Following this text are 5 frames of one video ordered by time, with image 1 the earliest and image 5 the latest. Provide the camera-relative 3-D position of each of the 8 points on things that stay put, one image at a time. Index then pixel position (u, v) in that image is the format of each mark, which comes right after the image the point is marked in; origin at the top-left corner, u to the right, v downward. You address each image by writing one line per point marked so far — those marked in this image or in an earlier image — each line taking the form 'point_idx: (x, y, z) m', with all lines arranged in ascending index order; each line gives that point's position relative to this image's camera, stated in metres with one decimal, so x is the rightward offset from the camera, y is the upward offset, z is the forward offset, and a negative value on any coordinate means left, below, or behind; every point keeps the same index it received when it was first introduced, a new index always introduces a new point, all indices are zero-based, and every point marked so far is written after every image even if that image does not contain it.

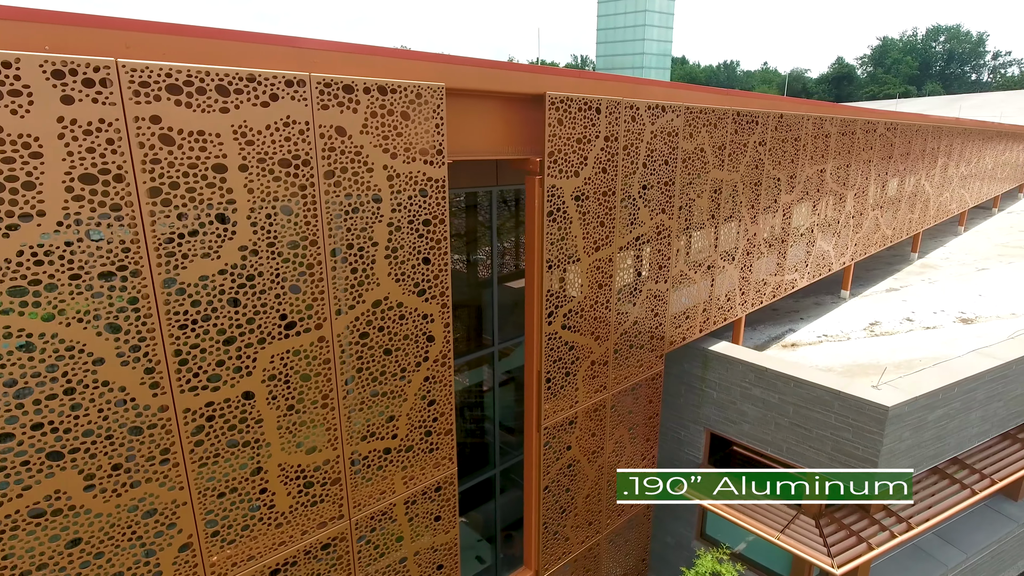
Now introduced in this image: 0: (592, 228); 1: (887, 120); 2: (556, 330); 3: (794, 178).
0: (+0.6, +0.4, +4.9) m
1: (+4.9, +2.2, +8.8) m
2: (+0.3, -0.3, +4.9) m
3: (+3.0, +1.2, +7.2) m
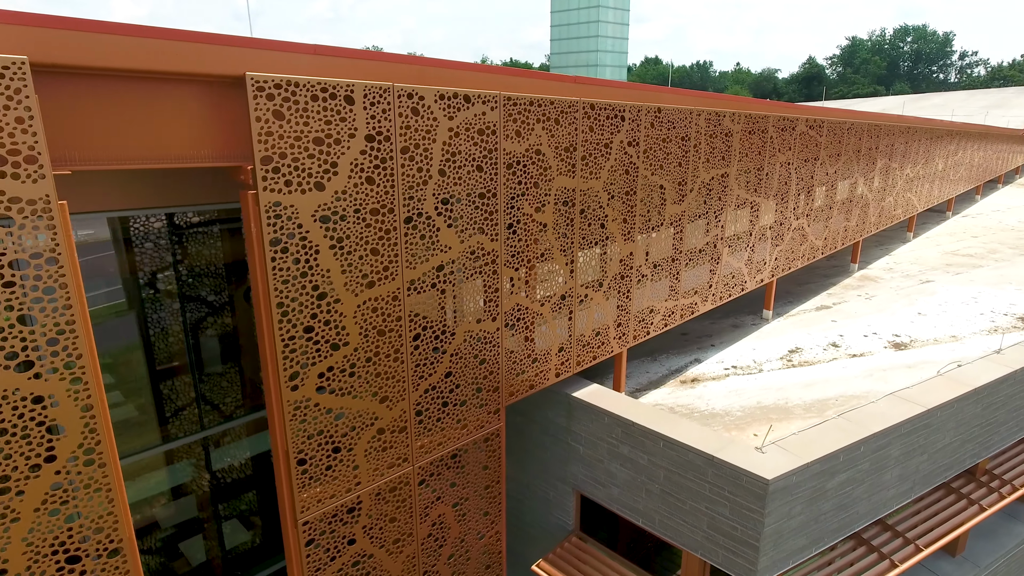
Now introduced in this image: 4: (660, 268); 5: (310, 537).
0: (-0.8, +0.2, +3.7) m
1: (+3.3, +1.9, +7.7) m
2: (-1.1, -0.6, +3.6) m
3: (+1.5, +0.9, +6.1) m
4: (+1.3, +0.2, +6.1) m
5: (-1.1, -1.4, +3.8) m
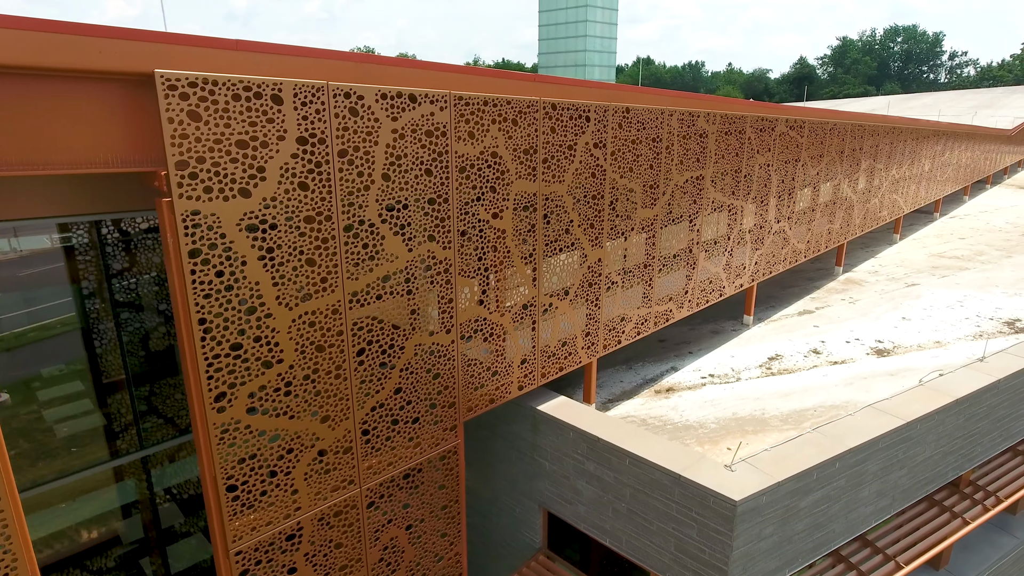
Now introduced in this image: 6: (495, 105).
0: (-1.1, +0.1, +3.4) m
1: (+3.0, +1.9, +7.5) m
2: (-1.4, -0.6, +3.4) m
3: (+1.2, +0.8, +5.8) m
4: (+1.0, +0.1, +5.8) m
5: (-1.4, -1.5, +3.6) m
6: (-0.1, +1.1, +4.2) m
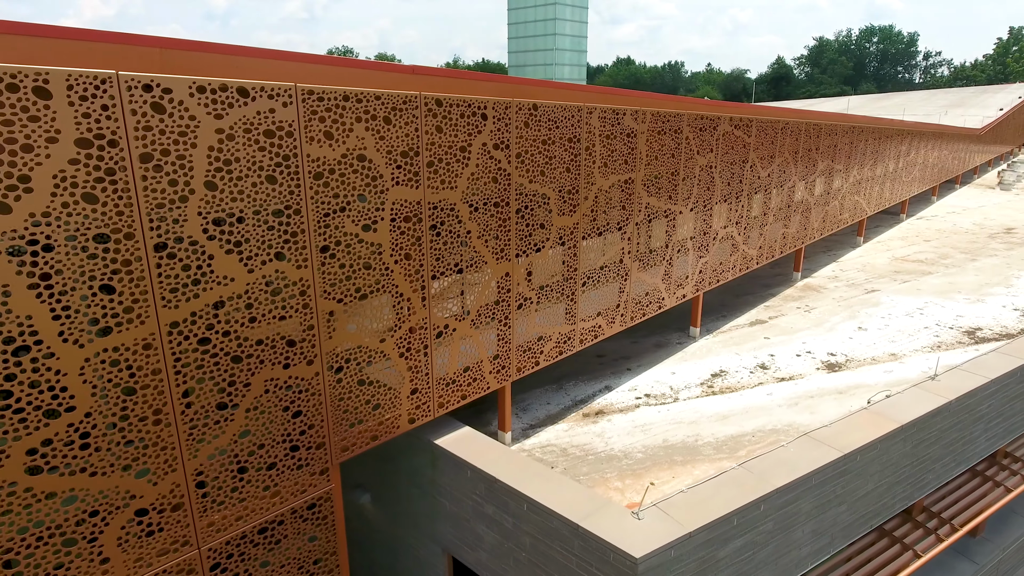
0: (-1.8, 0.0, +2.8) m
1: (+2.2, +1.8, +7.0) m
2: (-2.0, -0.8, +2.8) m
3: (+0.5, +0.7, +5.3) m
4: (+0.3, 0.0, +5.3) m
5: (-2.1, -1.6, +3.0) m
6: (-0.8, +1.0, +3.6) m
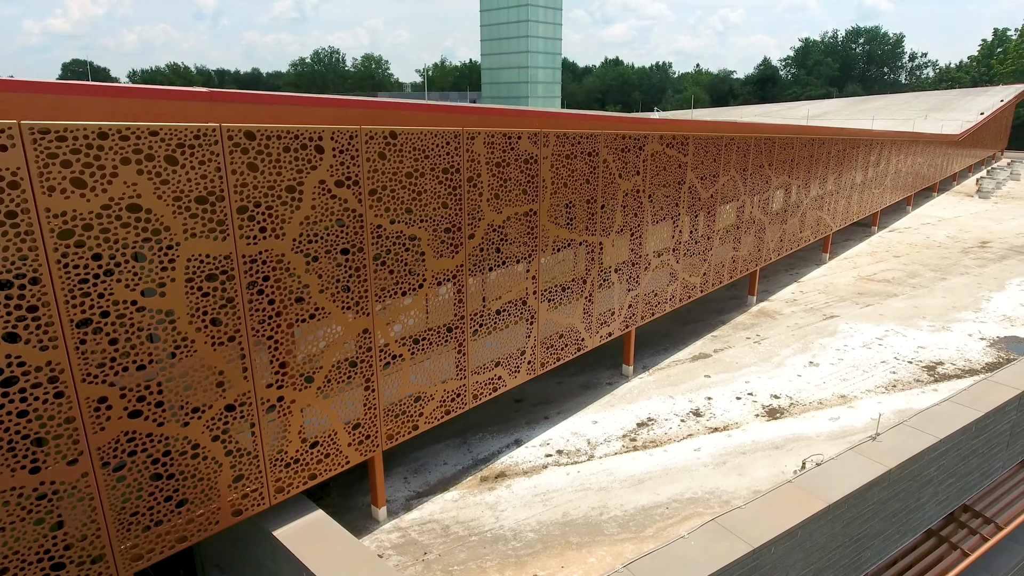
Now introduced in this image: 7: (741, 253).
0: (-2.6, -0.4, +2.1) m
1: (+1.4, +1.4, +6.3) m
2: (-2.9, -1.1, +2.0) m
3: (-0.3, +0.4, +4.6) m
4: (-0.6, -0.4, +4.6) m
5: (-2.9, -2.0, +2.2) m
6: (-1.6, +0.6, +2.9) m
7: (+2.9, +0.4, +8.6) m
